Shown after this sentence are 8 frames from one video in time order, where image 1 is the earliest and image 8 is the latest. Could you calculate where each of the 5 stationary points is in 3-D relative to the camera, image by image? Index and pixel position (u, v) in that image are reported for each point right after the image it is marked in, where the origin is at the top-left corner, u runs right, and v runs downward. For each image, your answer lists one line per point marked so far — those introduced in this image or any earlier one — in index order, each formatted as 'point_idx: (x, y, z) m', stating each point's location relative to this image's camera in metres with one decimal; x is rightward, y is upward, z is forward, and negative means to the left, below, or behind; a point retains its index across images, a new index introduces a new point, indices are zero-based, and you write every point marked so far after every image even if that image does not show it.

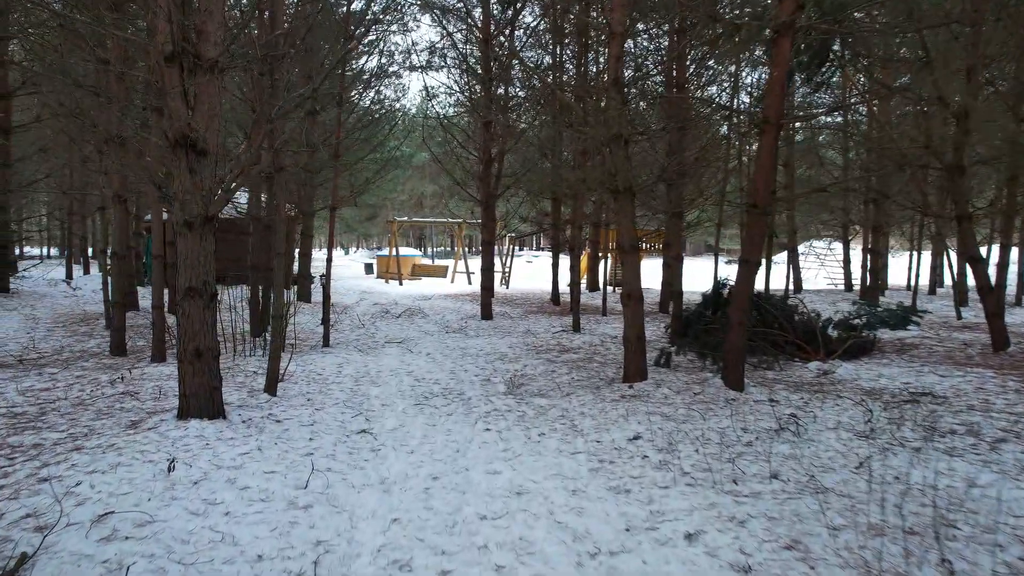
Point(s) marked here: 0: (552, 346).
0: (+0.4, -0.7, +7.5) m
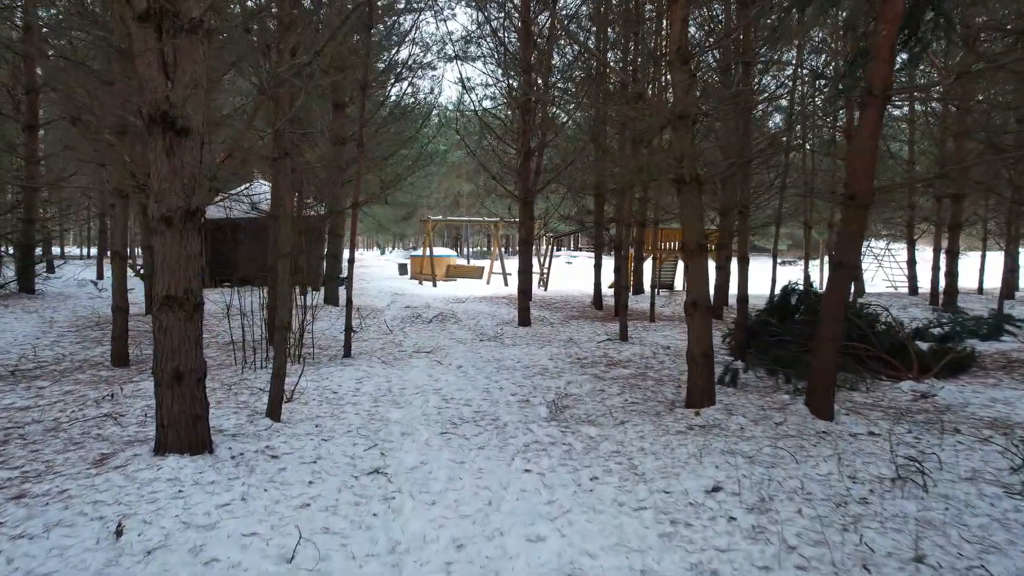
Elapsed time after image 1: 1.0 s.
0: (+0.8, -0.7, +6.7) m
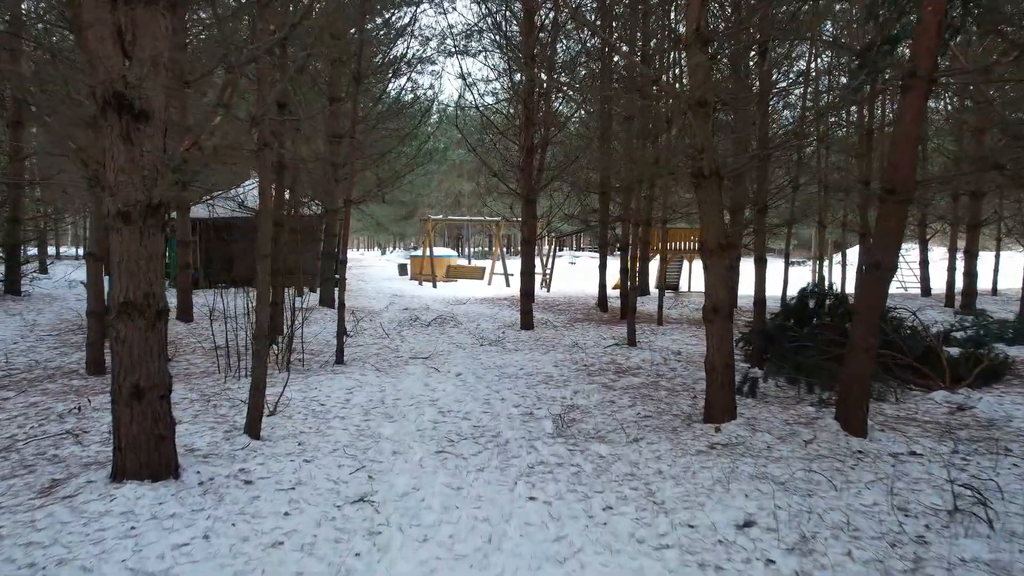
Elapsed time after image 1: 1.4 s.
0: (+0.9, -0.7, +6.3) m
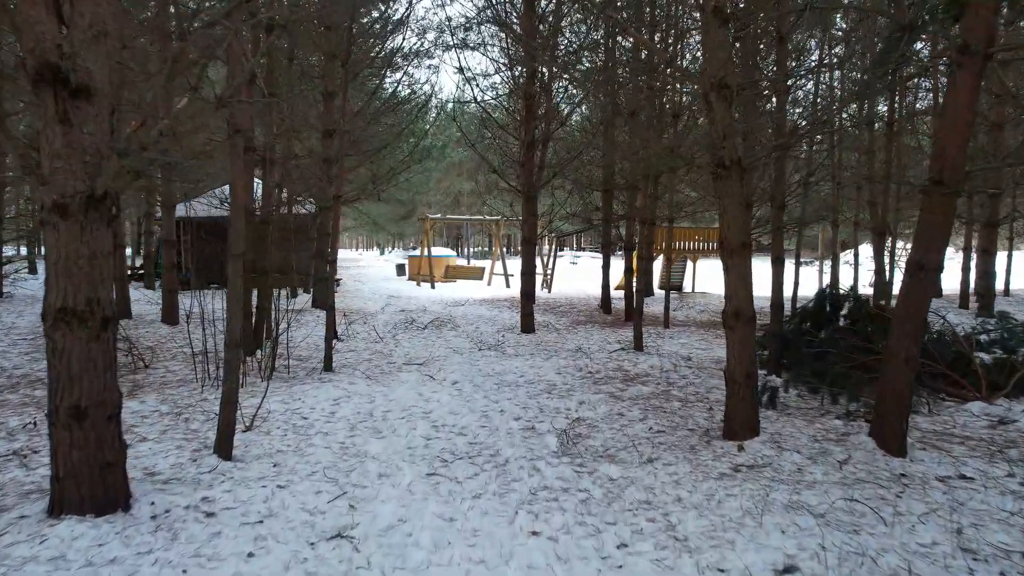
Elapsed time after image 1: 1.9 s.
0: (+0.9, -0.7, +5.9) m
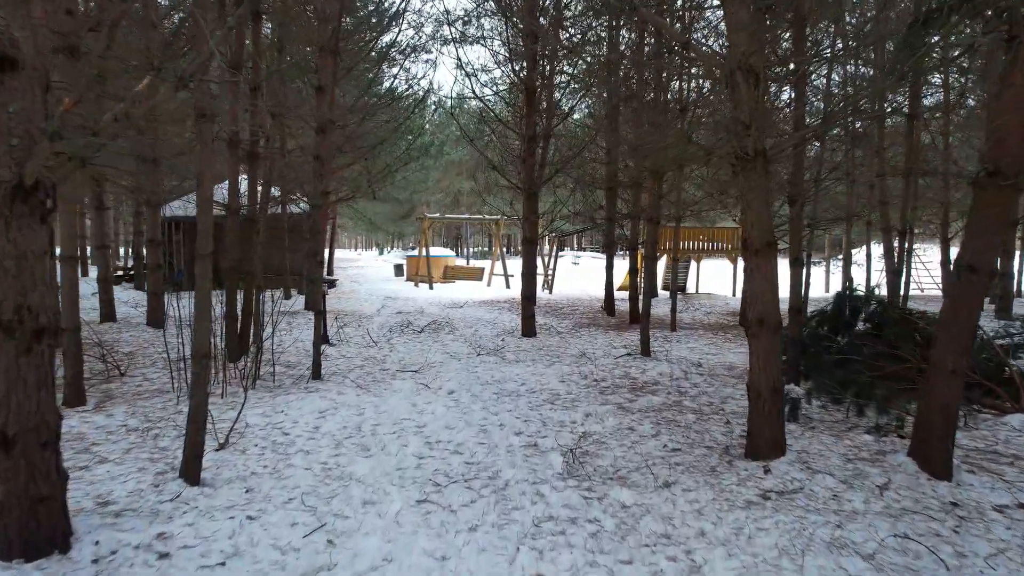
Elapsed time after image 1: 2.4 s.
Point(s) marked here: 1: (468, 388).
0: (+0.9, -0.8, +5.6) m
1: (-0.4, -0.8, +5.4) m
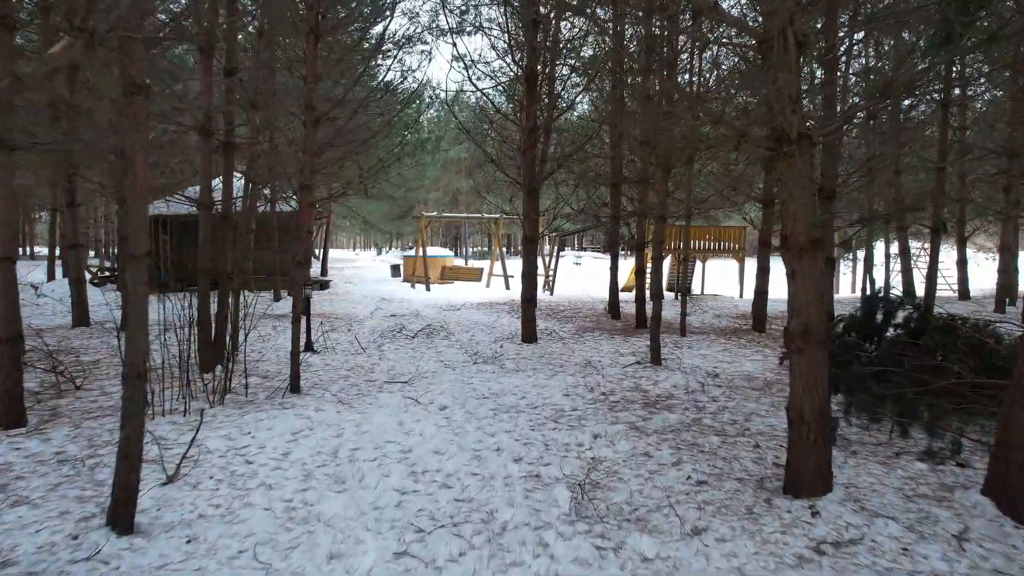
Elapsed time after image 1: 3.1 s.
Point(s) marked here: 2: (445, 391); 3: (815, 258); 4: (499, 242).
0: (+0.9, -0.8, +5.0) m
1: (-0.4, -0.8, +4.9) m
2: (-0.5, -0.8, +5.2) m
3: (+1.3, +0.1, +2.9) m
4: (-0.3, +1.1, +16.3) m
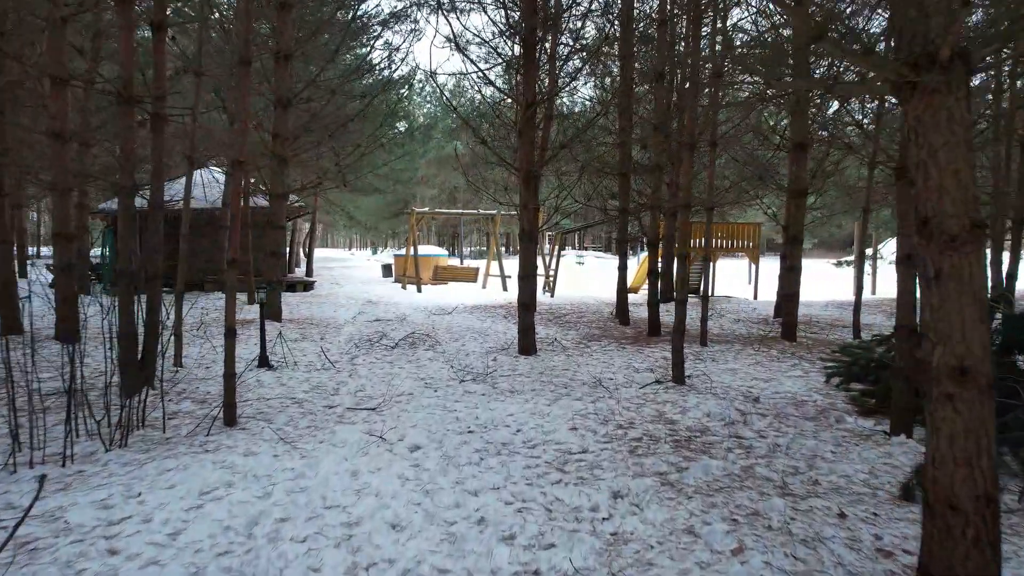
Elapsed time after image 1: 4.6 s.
0: (+0.8, -0.8, +3.9) m
1: (-0.4, -0.9, +3.8) m
2: (-0.6, -0.8, +4.2) m
3: (+1.2, +0.1, +1.8) m
4: (-0.4, +1.1, +15.2) m
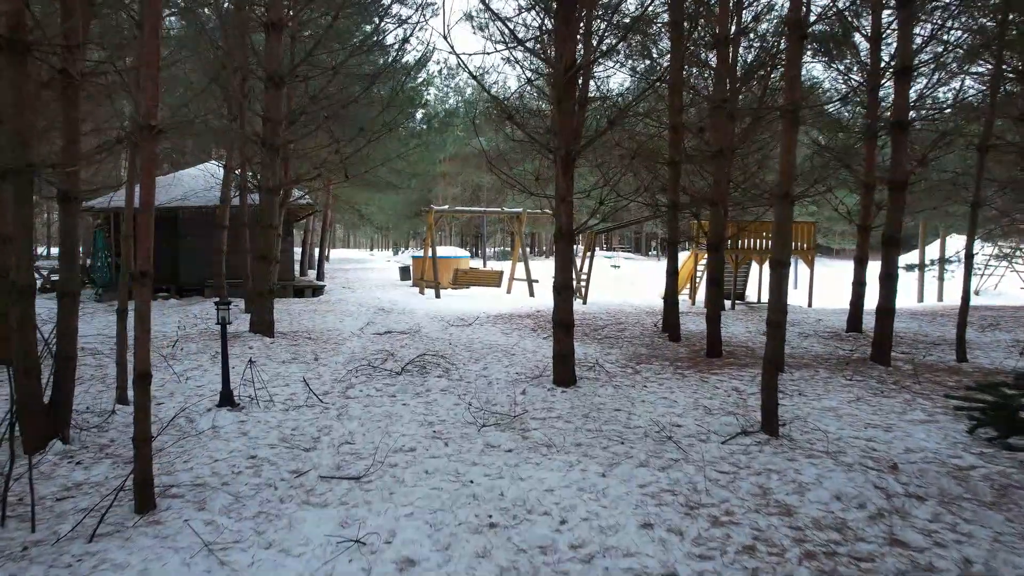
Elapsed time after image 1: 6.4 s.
0: (+1.0, -0.9, +2.6) m
1: (-0.2, -1.0, +2.5) m
2: (-0.4, -0.9, +2.9) m
3: (+1.3, 0.0, +0.4) m
4: (+0.2, +1.0, +13.9) m
